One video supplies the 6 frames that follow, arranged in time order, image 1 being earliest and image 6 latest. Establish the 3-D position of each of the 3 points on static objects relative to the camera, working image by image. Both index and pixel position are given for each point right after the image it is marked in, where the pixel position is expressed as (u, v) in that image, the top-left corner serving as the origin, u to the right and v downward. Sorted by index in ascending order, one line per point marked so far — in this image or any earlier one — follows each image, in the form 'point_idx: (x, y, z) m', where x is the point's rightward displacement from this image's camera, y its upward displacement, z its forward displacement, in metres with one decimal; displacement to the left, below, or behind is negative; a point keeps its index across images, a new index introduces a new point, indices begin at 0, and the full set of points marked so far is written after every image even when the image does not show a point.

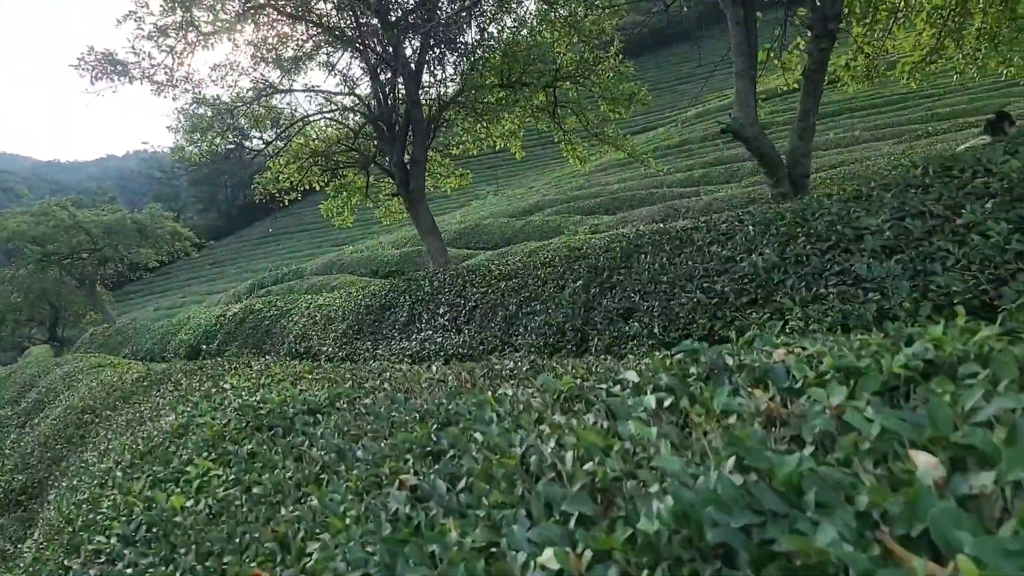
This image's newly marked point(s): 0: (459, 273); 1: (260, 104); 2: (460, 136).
0: (-0.8, +0.2, +11.0) m
1: (-5.5, +4.1, +15.5) m
2: (-1.2, +3.7, +17.0) m
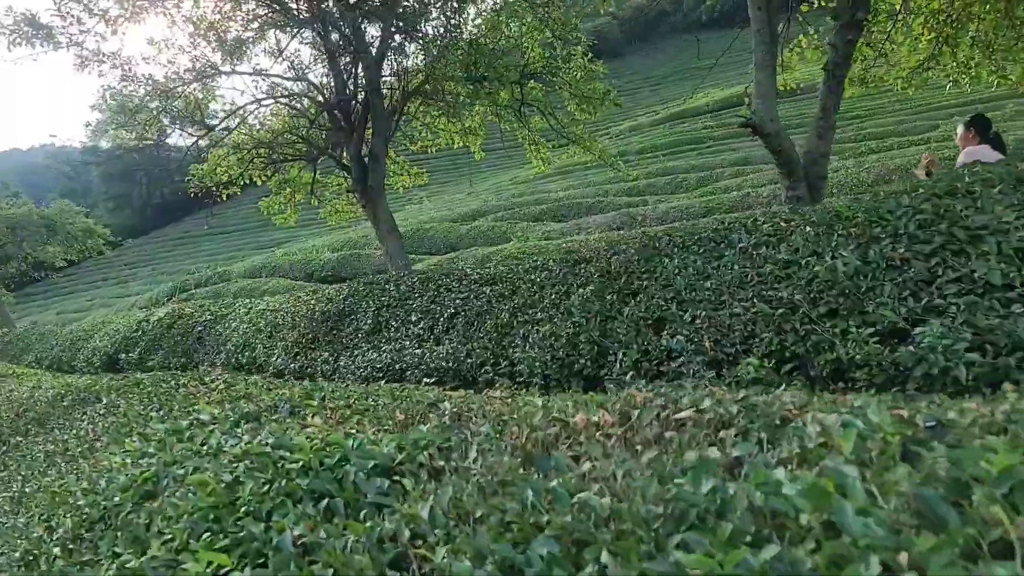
0: (-1.2, +0.2, +10.0) m
1: (-6.3, +4.1, +14.1) m
2: (-2.1, +3.6, +15.9) m
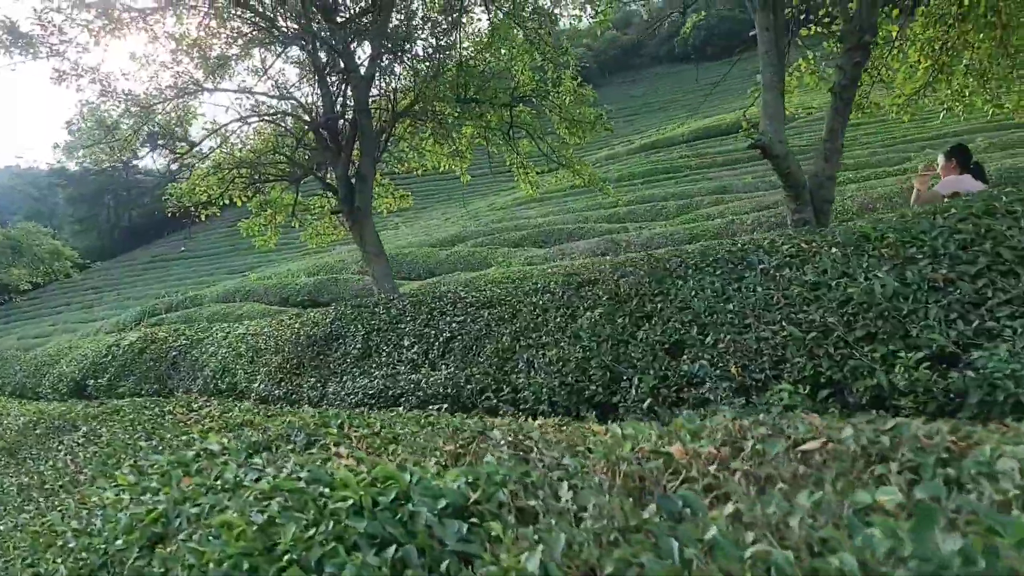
0: (-1.2, -0.2, +9.7) m
1: (-6.4, +3.6, +13.7) m
2: (-2.4, +3.1, +15.7) m
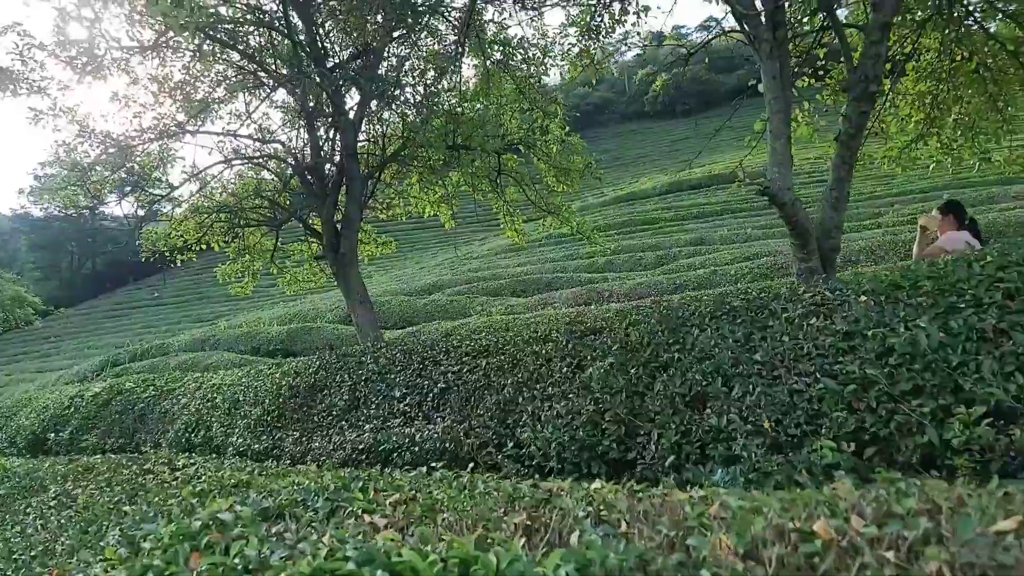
0: (-1.3, -0.8, +9.3) m
1: (-6.7, +2.7, +13.4) m
2: (-2.7, +2.0, +15.5) m
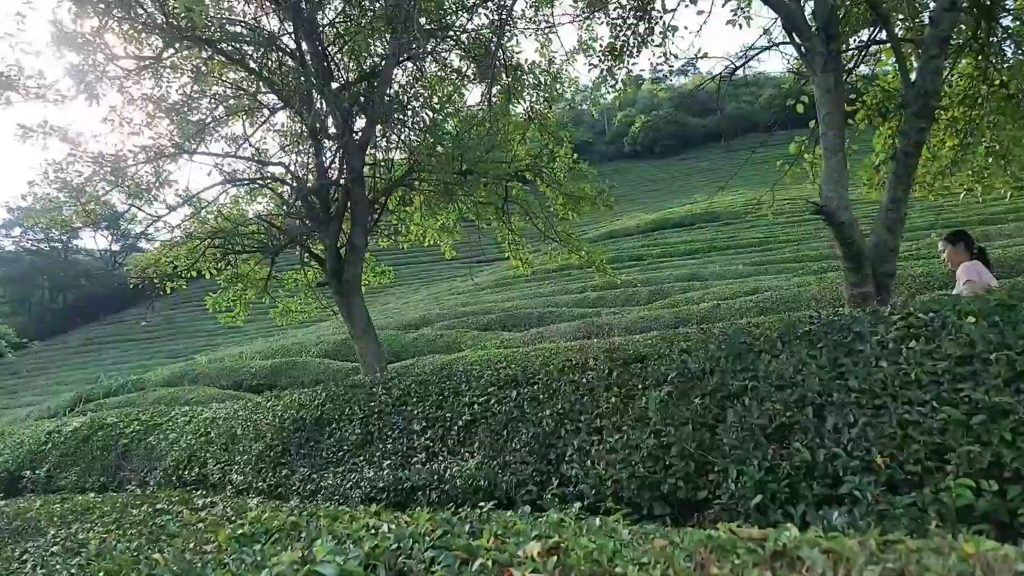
0: (-1.0, -1.1, +8.7) m
1: (-6.5, +2.2, +12.8) m
2: (-2.5, +1.4, +15.0) m
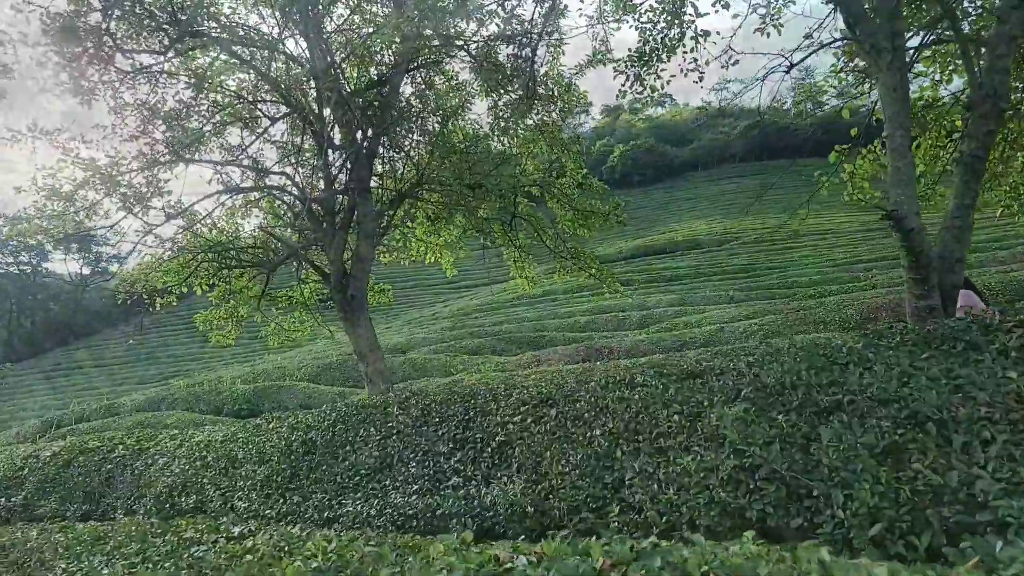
0: (-0.7, -1.3, +8.1) m
1: (-6.2, +2.0, +12.2) m
2: (-2.4, +1.0, +14.4) m
